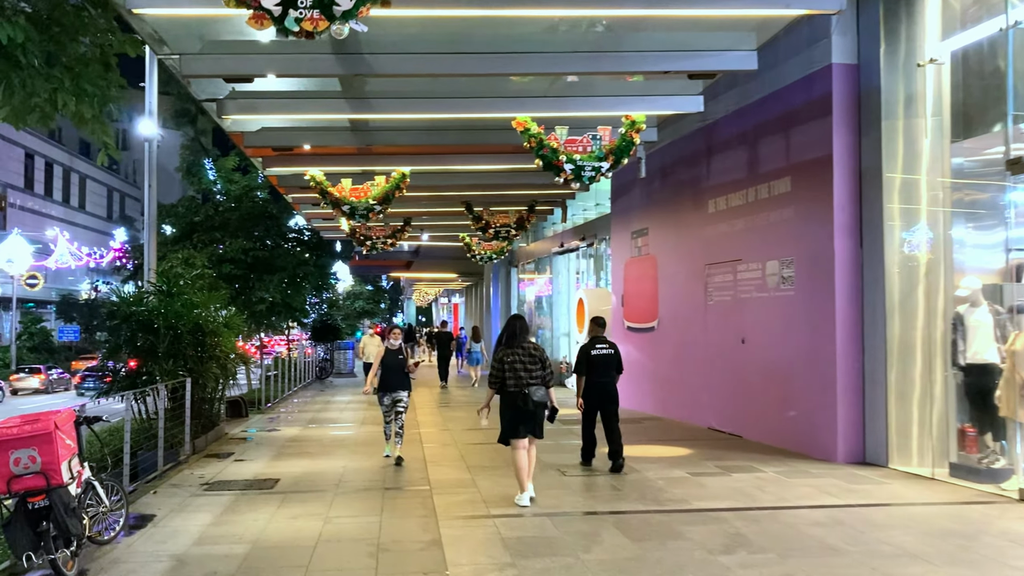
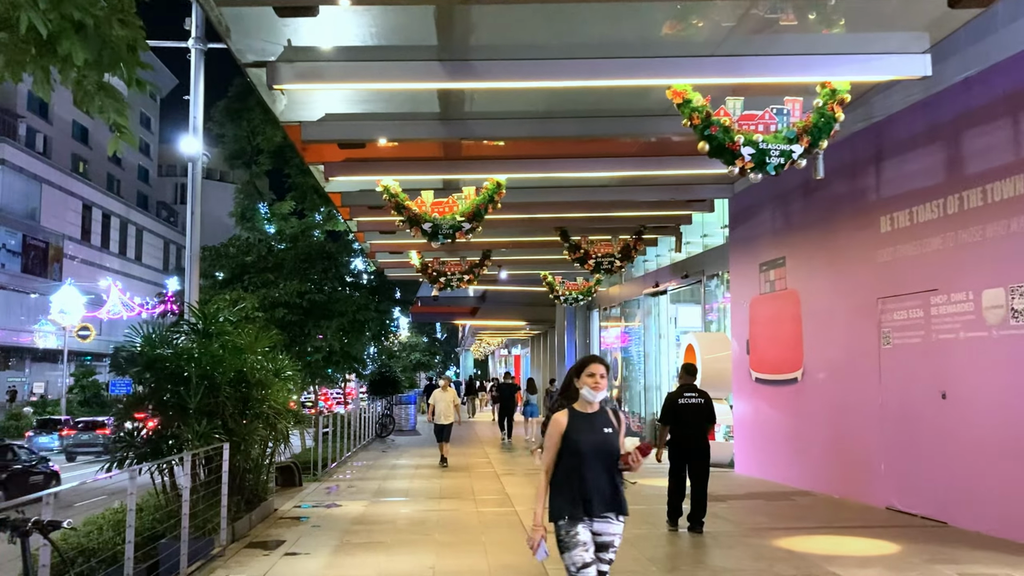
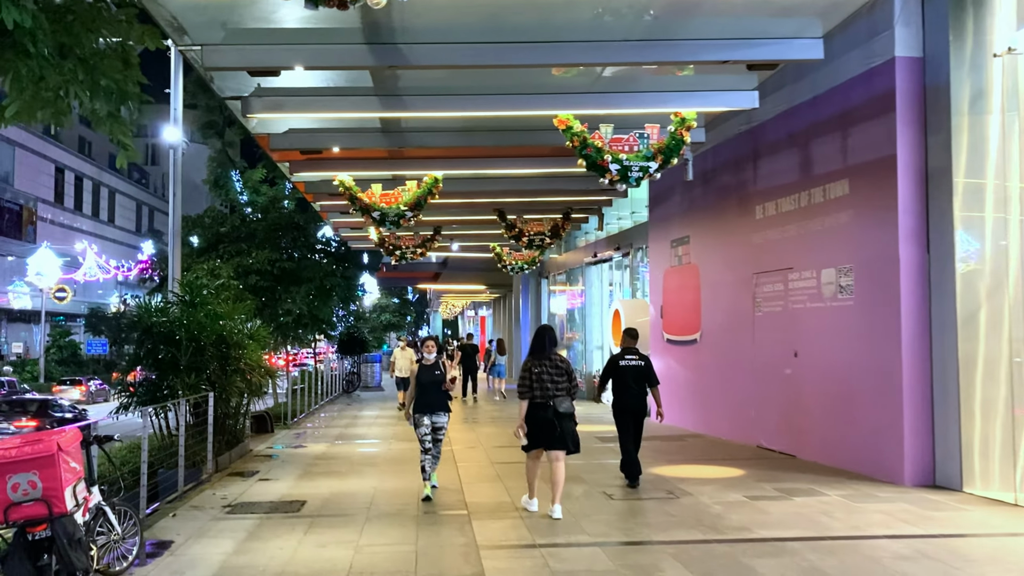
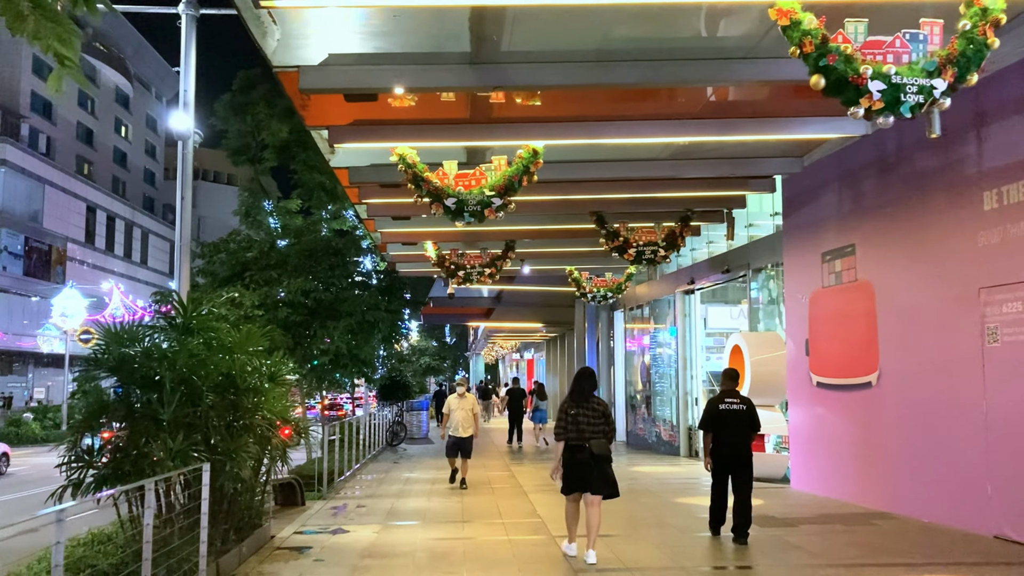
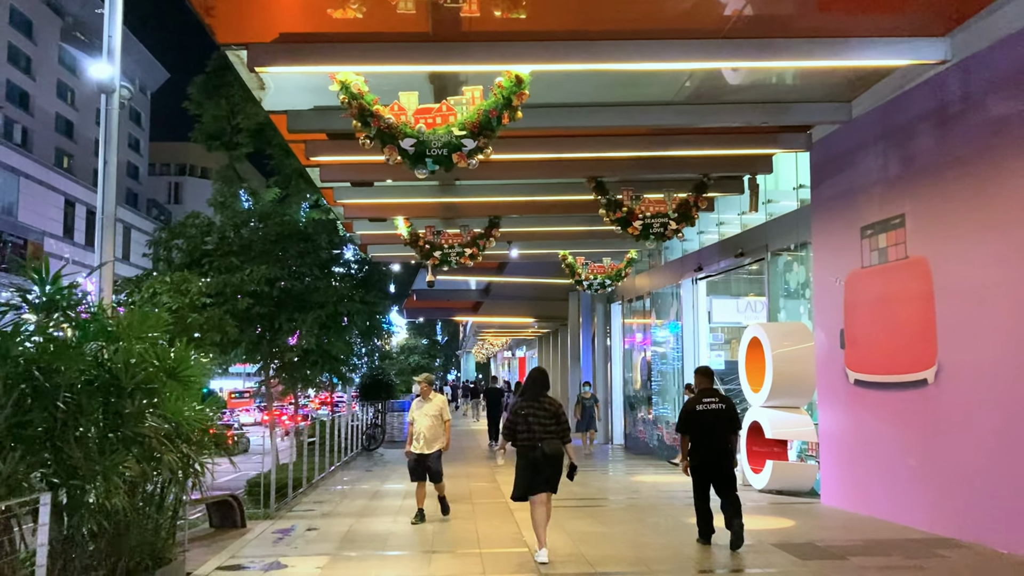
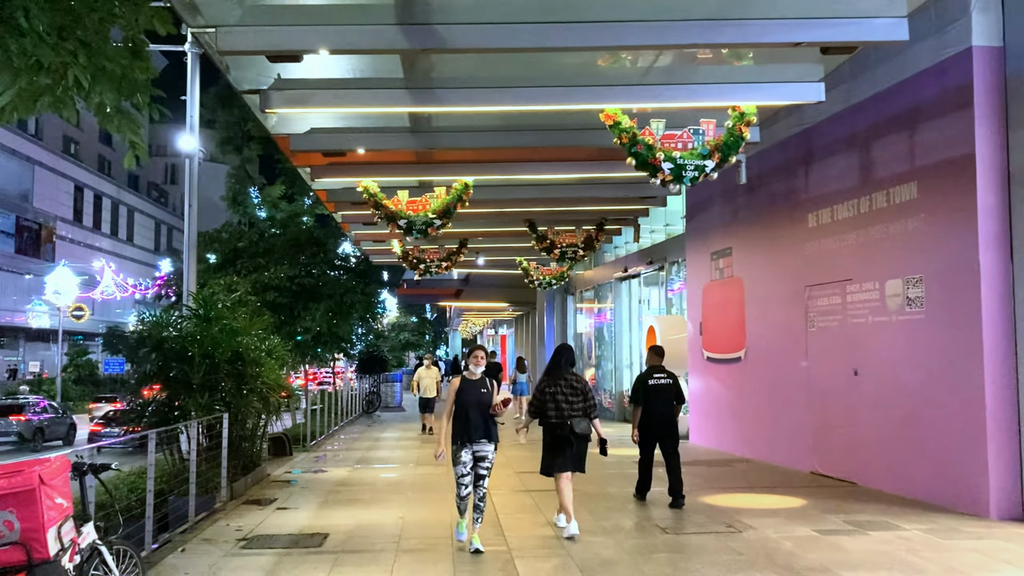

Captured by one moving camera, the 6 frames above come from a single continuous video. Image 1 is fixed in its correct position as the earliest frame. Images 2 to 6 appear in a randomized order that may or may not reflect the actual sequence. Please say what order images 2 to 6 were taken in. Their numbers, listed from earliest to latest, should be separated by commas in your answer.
3, 6, 2, 4, 5
